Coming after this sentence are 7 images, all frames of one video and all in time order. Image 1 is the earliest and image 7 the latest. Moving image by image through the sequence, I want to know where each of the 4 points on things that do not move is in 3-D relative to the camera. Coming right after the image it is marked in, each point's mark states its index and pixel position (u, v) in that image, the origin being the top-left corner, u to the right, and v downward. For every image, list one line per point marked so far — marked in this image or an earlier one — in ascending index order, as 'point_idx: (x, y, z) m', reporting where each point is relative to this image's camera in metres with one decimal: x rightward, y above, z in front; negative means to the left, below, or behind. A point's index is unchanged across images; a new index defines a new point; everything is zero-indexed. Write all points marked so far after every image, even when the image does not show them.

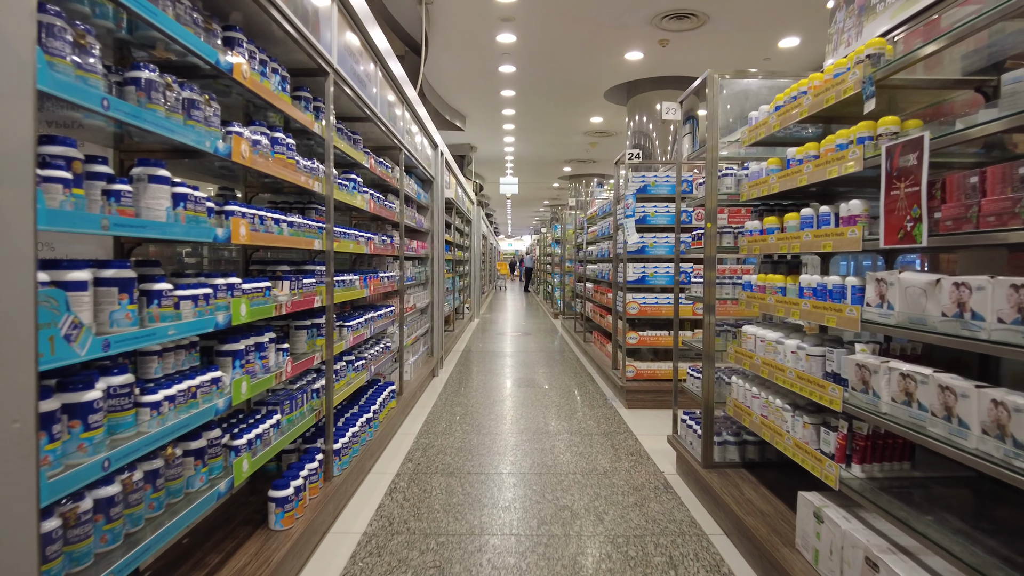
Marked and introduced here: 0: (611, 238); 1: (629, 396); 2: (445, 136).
0: (+0.9, +0.5, +5.7) m
1: (+0.8, -0.7, +4.3) m
2: (-1.0, +2.2, +9.4) m
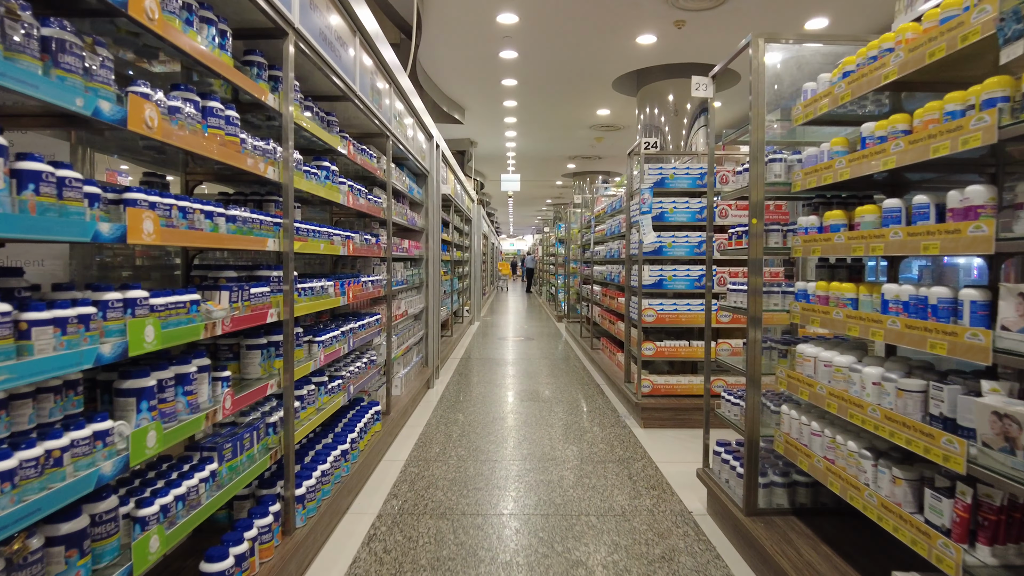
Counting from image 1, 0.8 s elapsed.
0: (+0.9, +0.4, +5.3) m
1: (+0.8, -0.8, +3.9) m
2: (-0.9, +2.2, +9.0) m
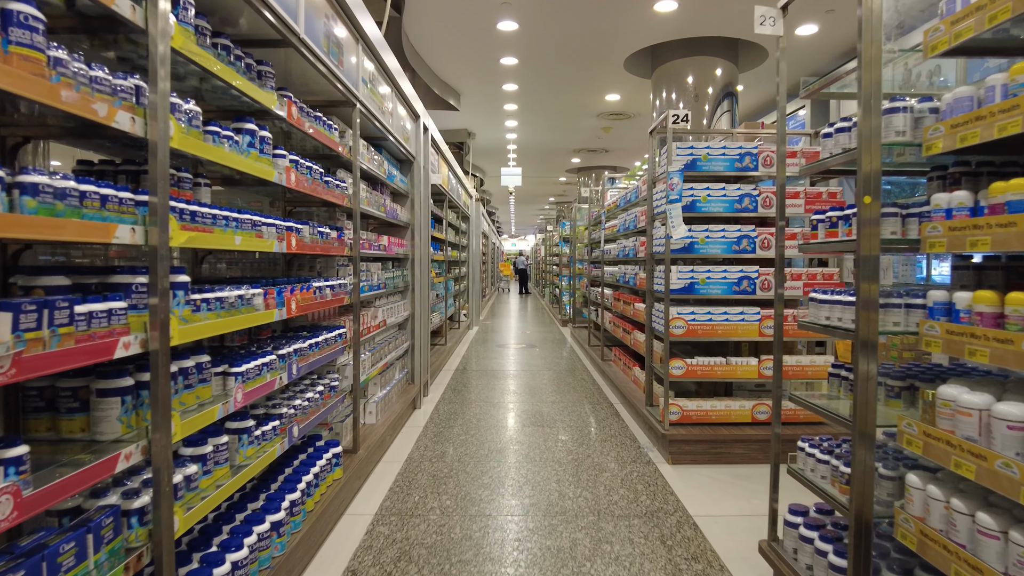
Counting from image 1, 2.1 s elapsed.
0: (+0.9, +0.4, +4.6) m
1: (+0.8, -0.8, +3.2) m
2: (-0.9, +2.2, +8.3) m
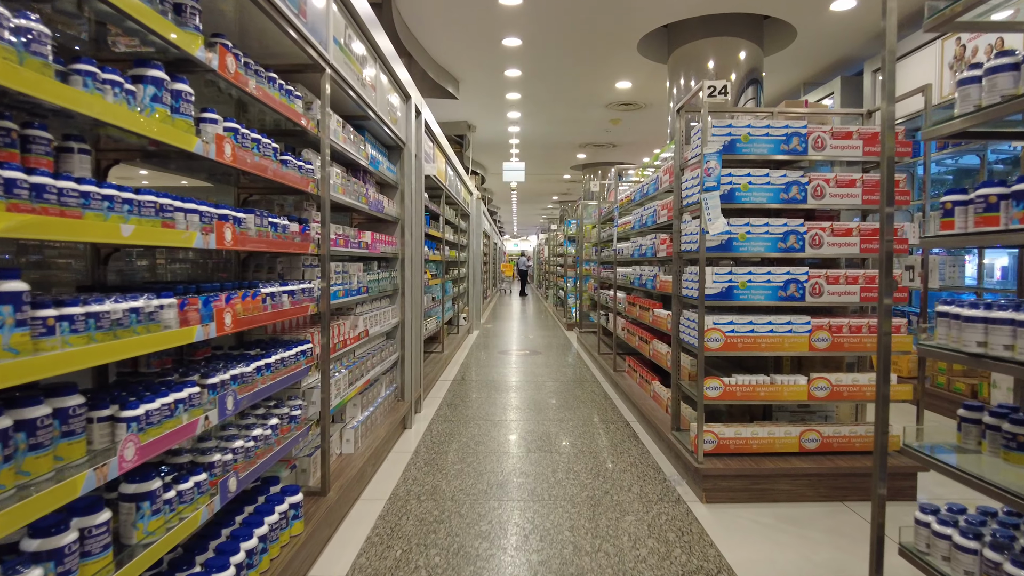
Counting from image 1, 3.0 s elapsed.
0: (+0.9, +0.4, +4.1) m
1: (+0.8, -0.8, +2.7) m
2: (-0.9, +2.1, +7.8) m
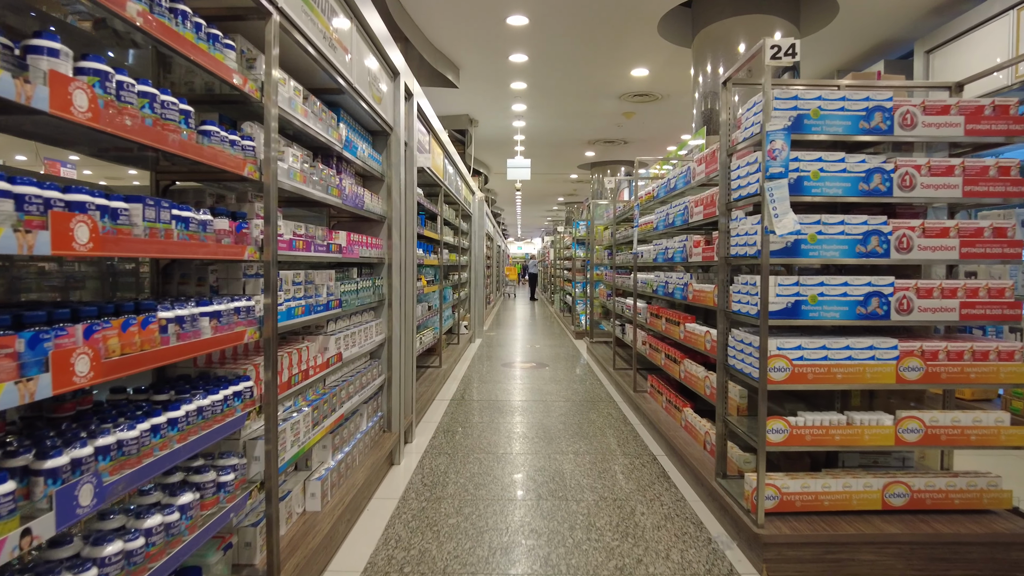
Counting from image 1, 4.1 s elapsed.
0: (+0.9, +0.3, +3.5) m
1: (+0.8, -0.9, +2.1) m
2: (-0.9, +2.1, +7.2) m
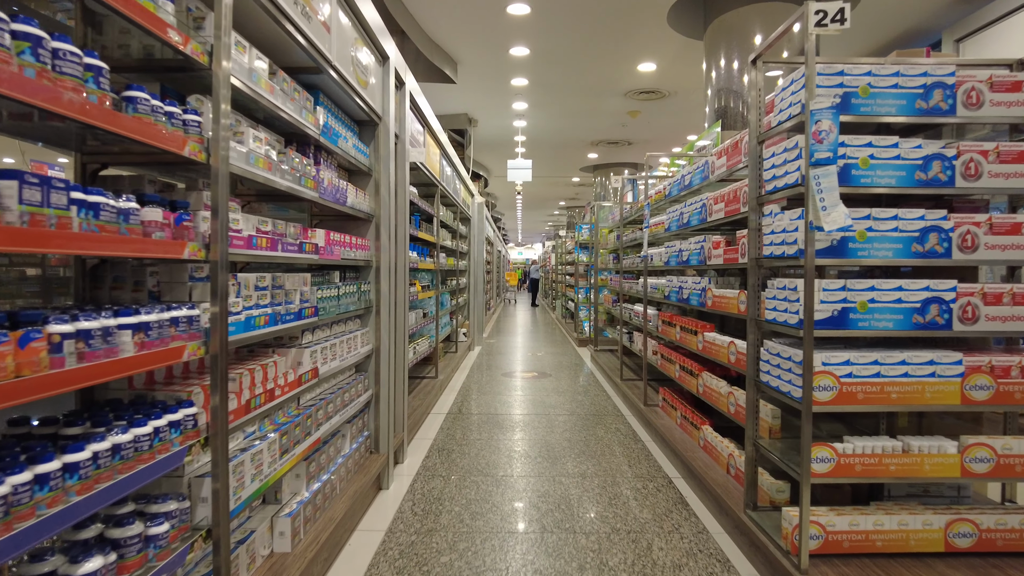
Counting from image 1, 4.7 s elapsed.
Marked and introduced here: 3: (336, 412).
0: (+0.9, +0.3, +3.2) m
1: (+0.8, -0.9, +1.8) m
2: (-0.8, +2.0, +6.9) m
3: (-0.7, -0.5, +2.5) m
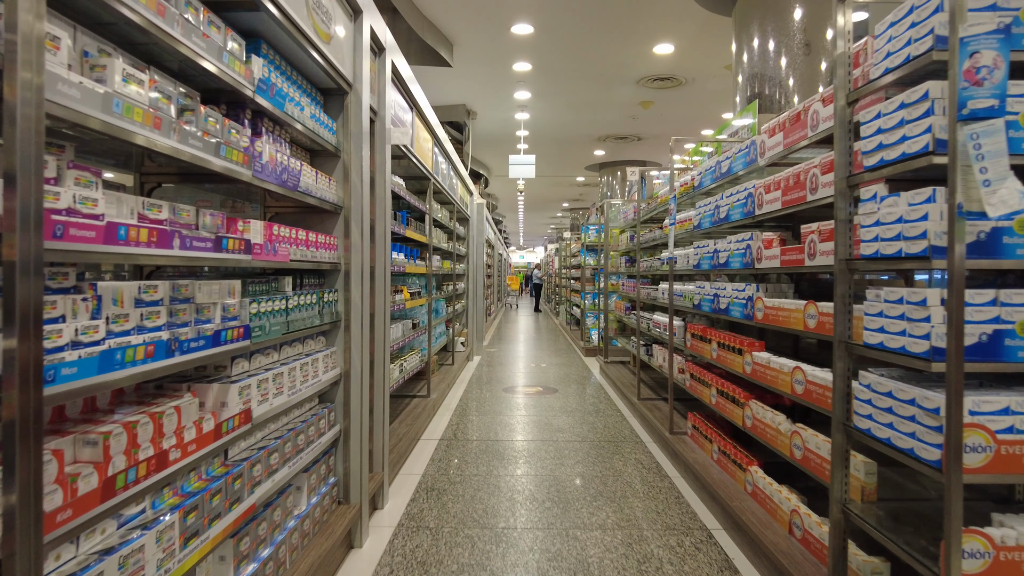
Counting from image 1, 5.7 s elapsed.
0: (+1.0, +0.3, +2.6) m
1: (+0.8, -0.9, +1.2) m
2: (-0.8, +2.0, +6.4) m
3: (-0.7, -0.5, +1.9) m
